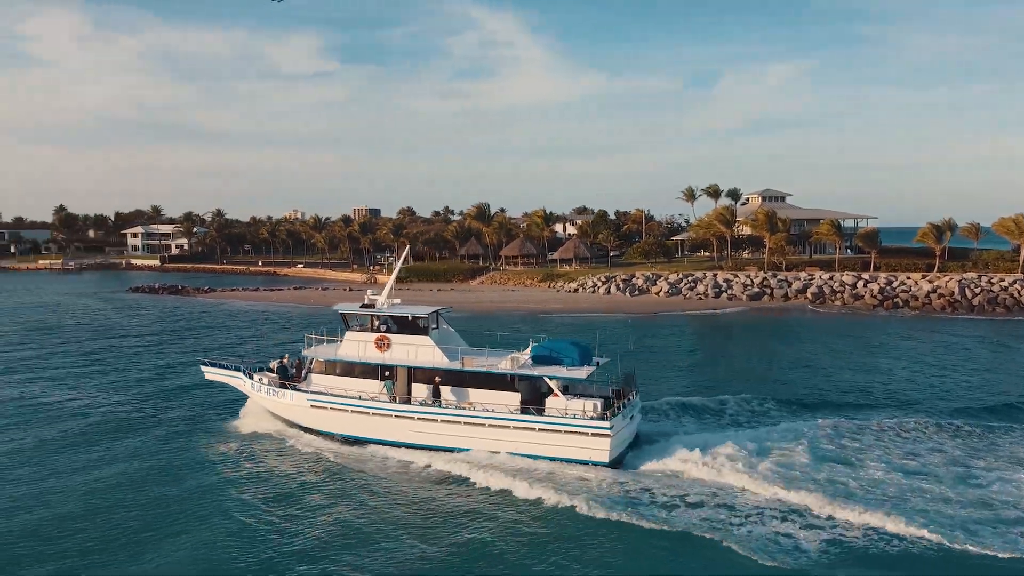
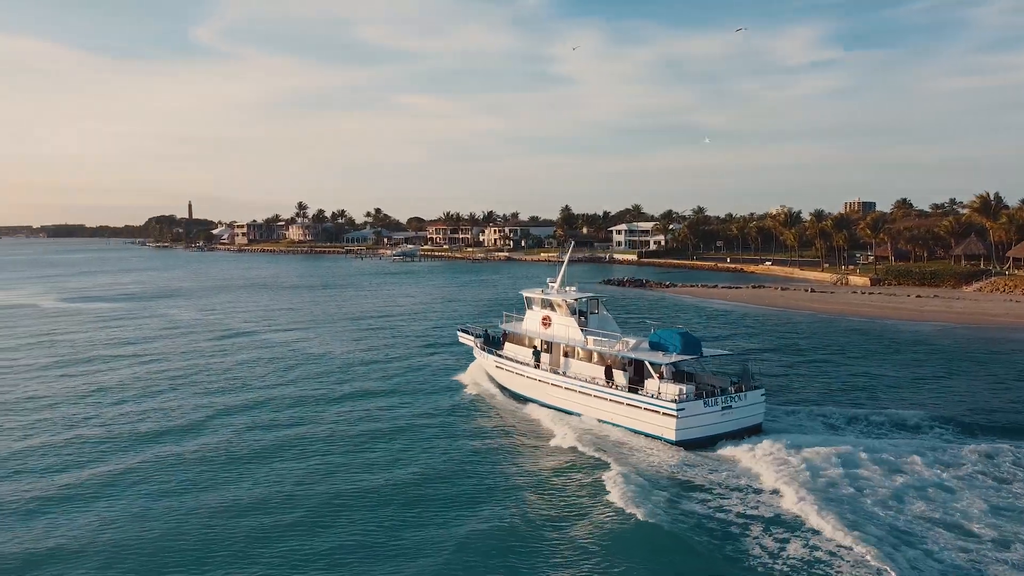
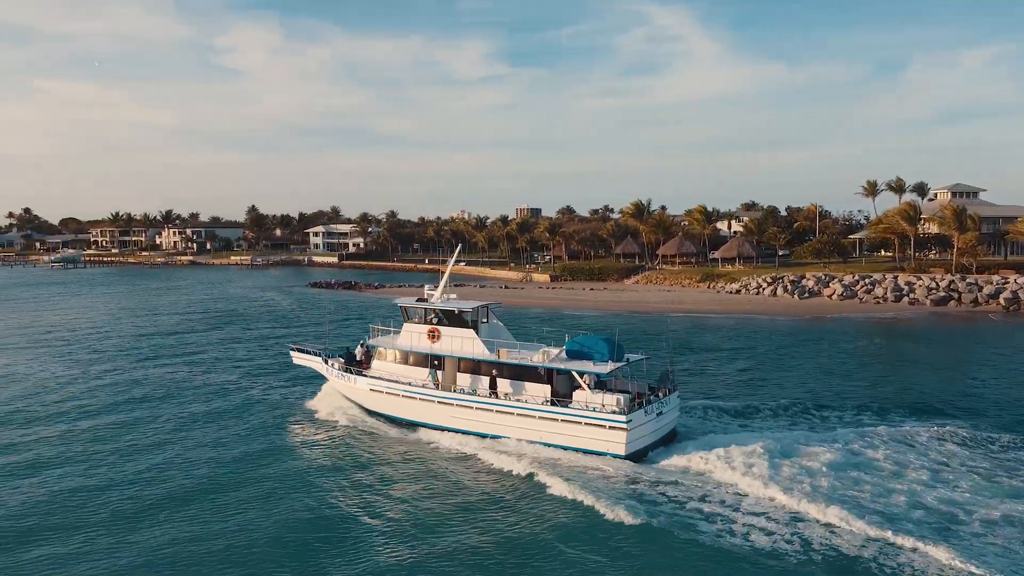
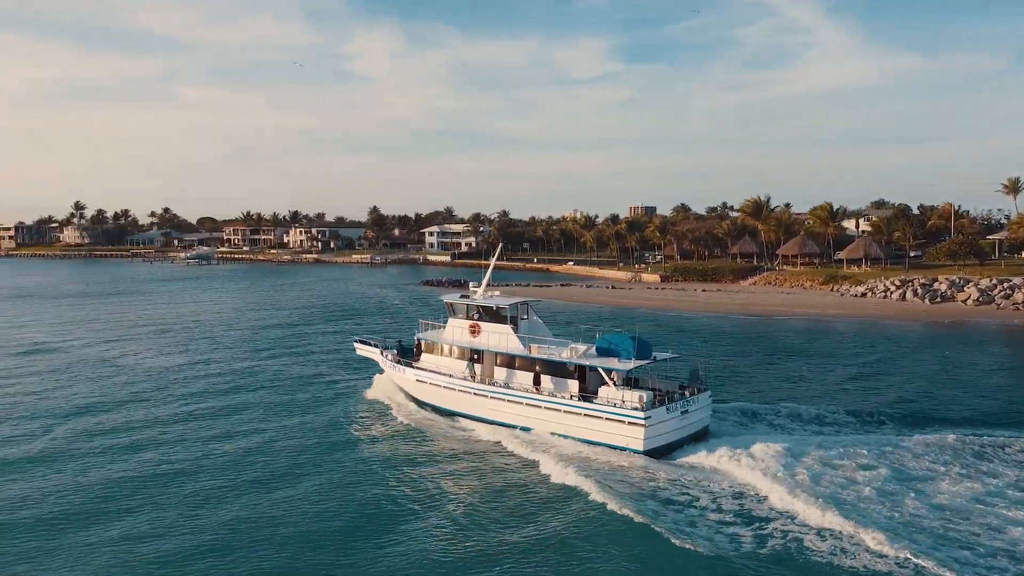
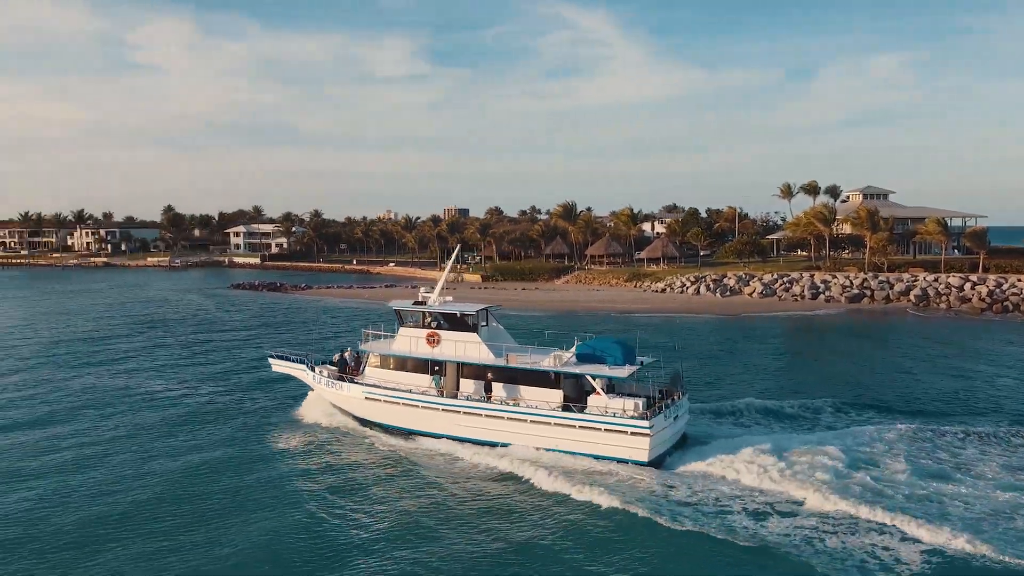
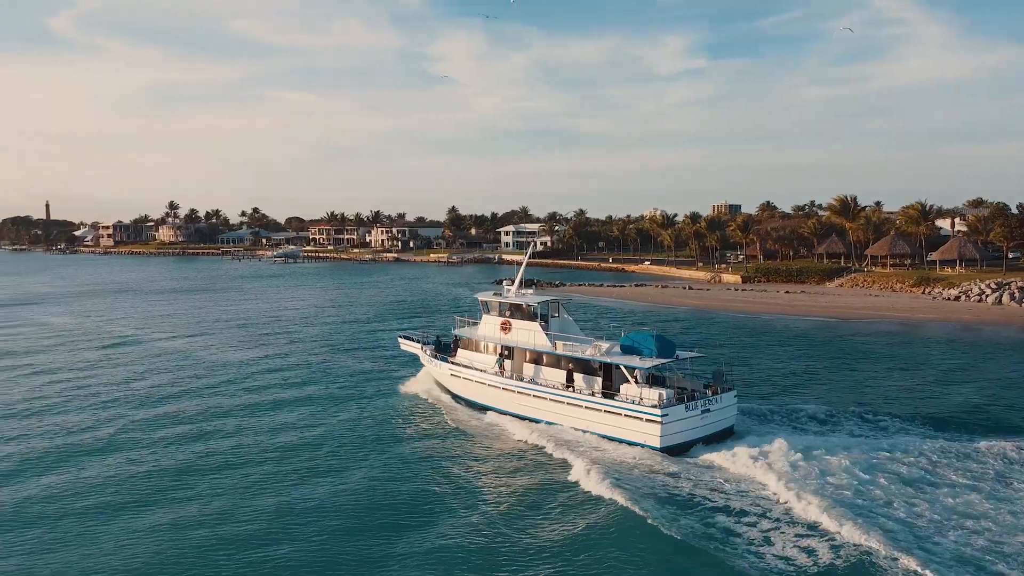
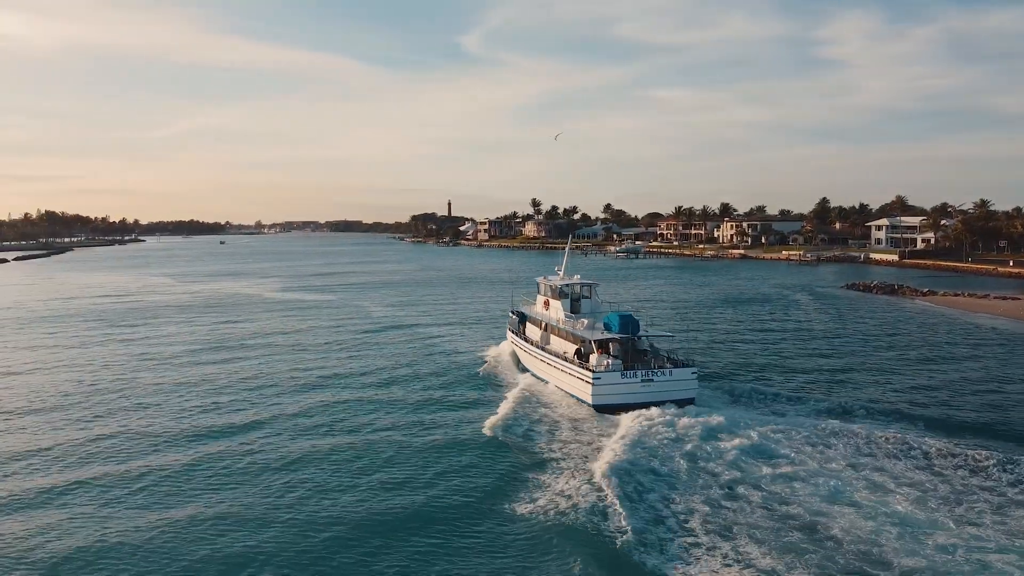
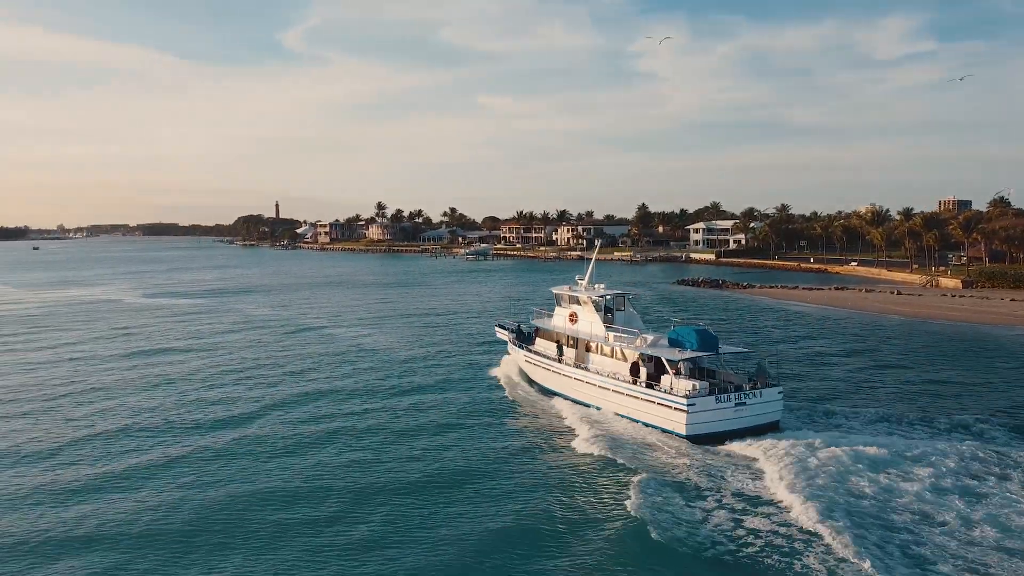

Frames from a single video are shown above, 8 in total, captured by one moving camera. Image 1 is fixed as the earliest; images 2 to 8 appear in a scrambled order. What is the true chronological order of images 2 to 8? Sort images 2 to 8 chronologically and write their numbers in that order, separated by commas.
5, 3, 4, 6, 2, 8, 7
